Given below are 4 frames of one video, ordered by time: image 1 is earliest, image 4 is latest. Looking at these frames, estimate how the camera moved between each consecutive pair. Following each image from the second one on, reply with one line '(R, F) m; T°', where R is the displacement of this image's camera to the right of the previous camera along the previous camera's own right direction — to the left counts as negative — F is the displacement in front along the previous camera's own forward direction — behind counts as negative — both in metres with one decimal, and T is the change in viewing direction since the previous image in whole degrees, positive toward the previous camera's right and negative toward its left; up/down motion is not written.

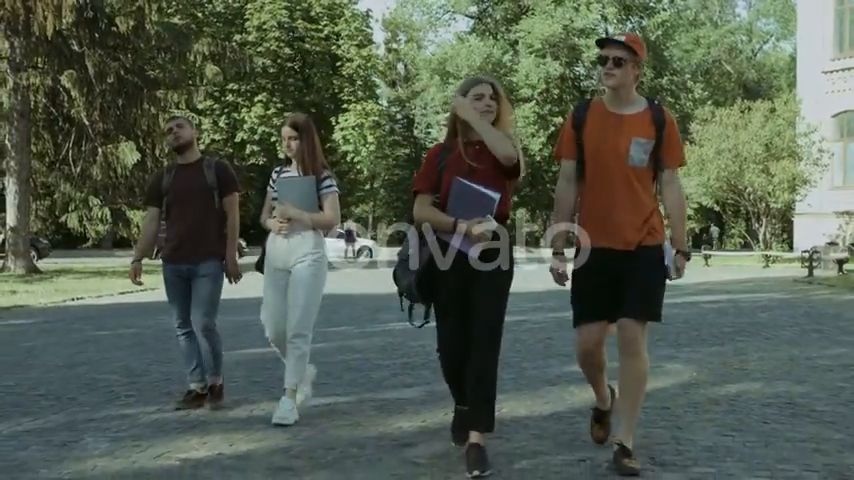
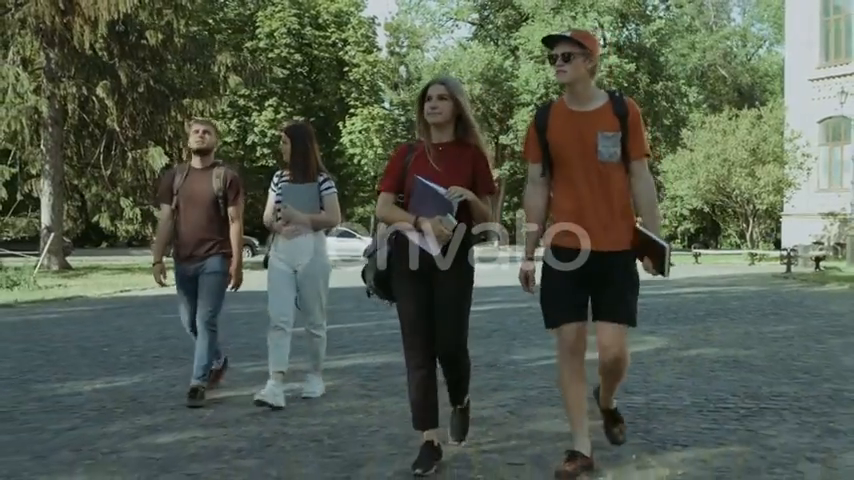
(-0.3, -2.2) m; 0°
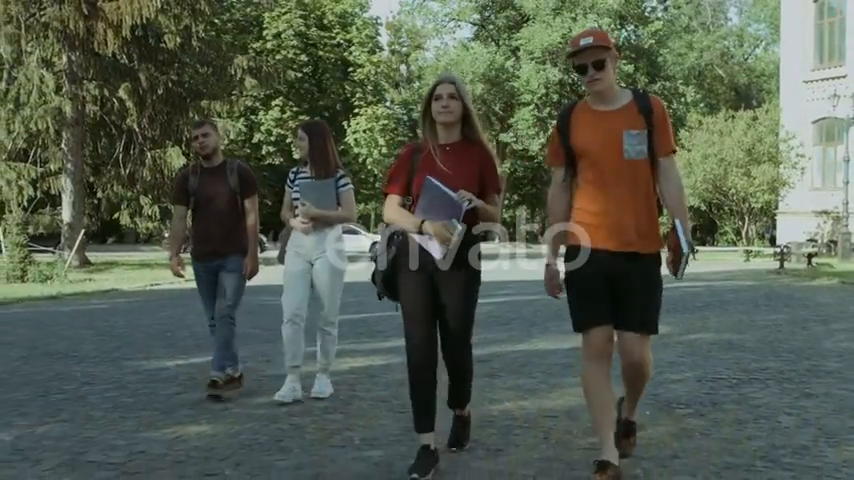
(-0.3, -1.3) m; 0°
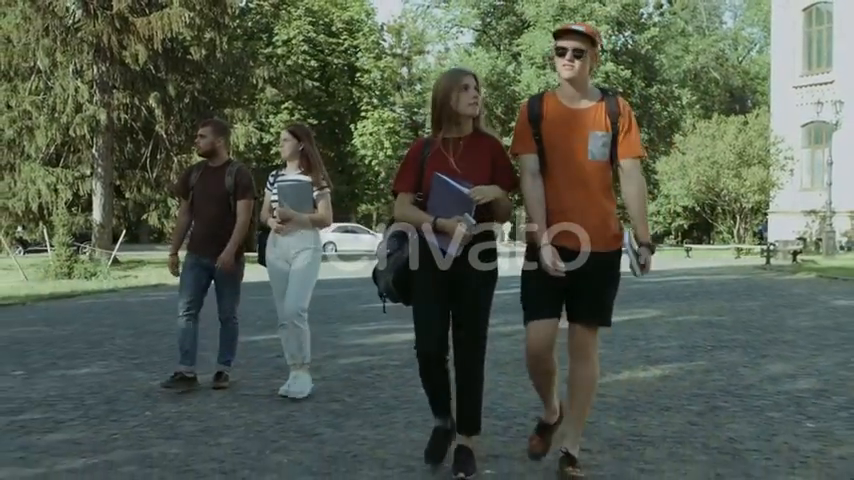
(-0.4, -2.2) m; 0°
